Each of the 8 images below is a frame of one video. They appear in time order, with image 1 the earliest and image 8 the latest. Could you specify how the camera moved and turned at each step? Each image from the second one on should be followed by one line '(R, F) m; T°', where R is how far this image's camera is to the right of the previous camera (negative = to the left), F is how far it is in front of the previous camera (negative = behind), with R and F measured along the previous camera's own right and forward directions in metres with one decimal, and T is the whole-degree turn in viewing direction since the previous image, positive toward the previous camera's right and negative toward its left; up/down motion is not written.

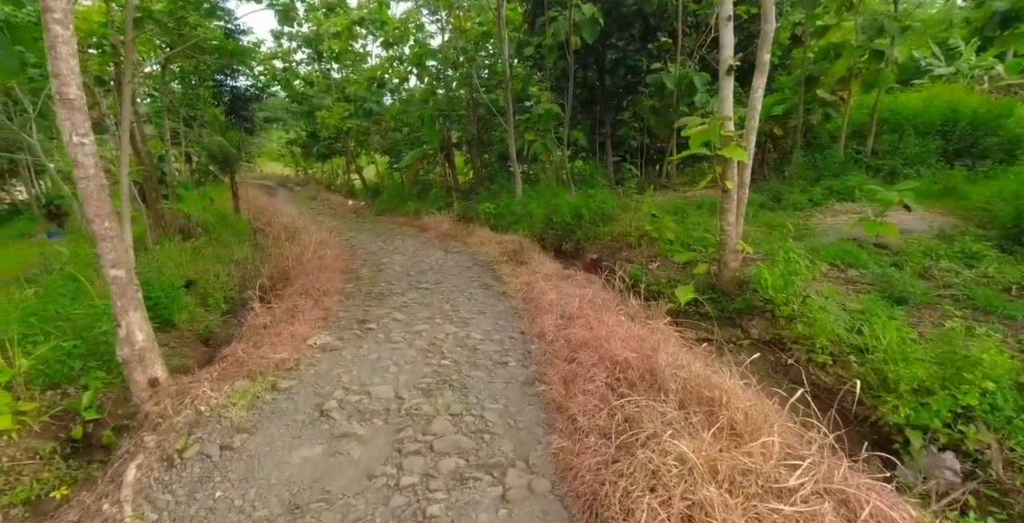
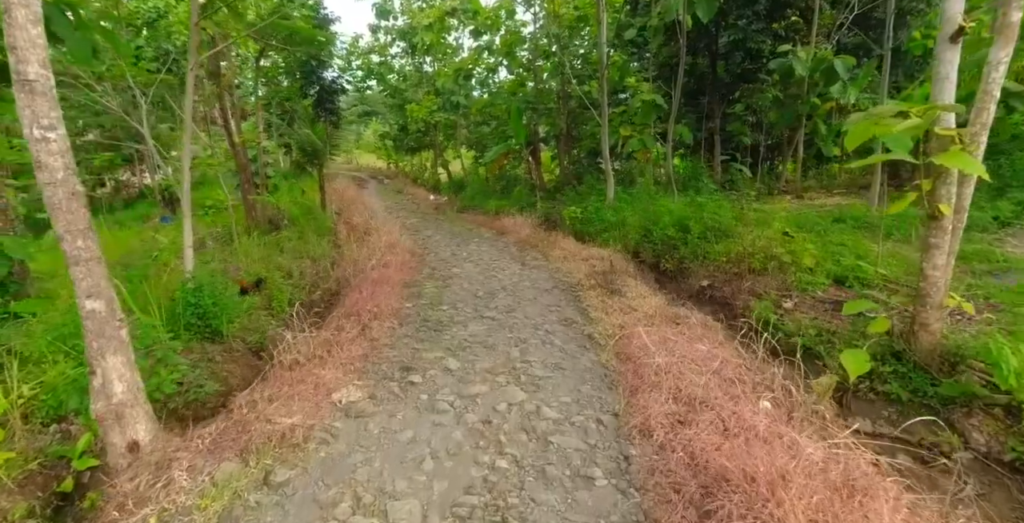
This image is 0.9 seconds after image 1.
(-0.1, +0.9) m; -9°
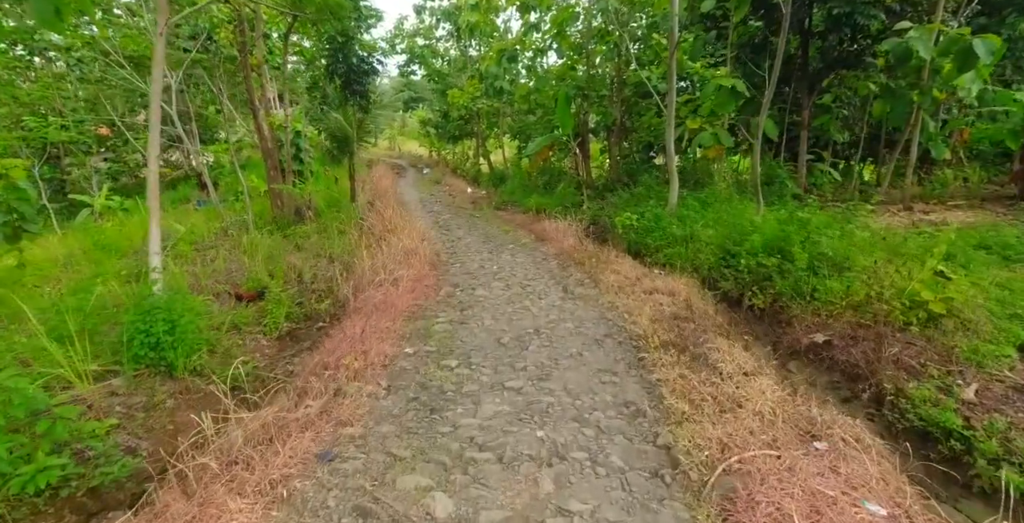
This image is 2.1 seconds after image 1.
(0.0, +1.2) m; -4°
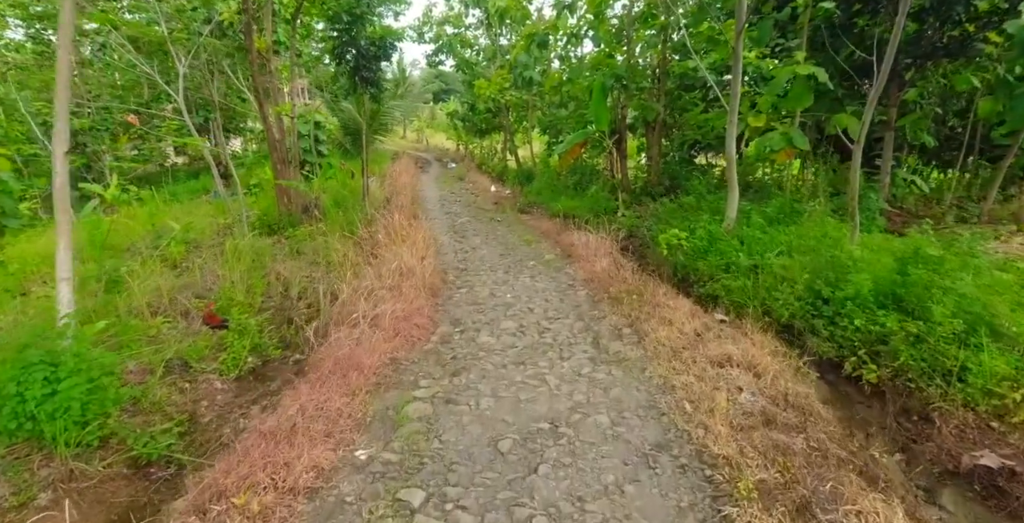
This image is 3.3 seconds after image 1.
(+0.1, +1.1) m; -3°
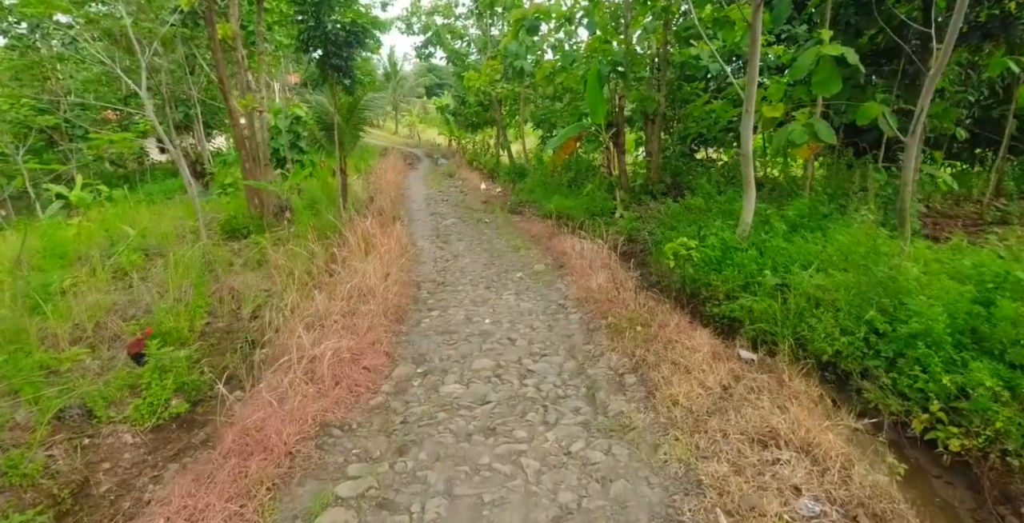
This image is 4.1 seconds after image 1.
(+0.1, +0.7) m; 0°
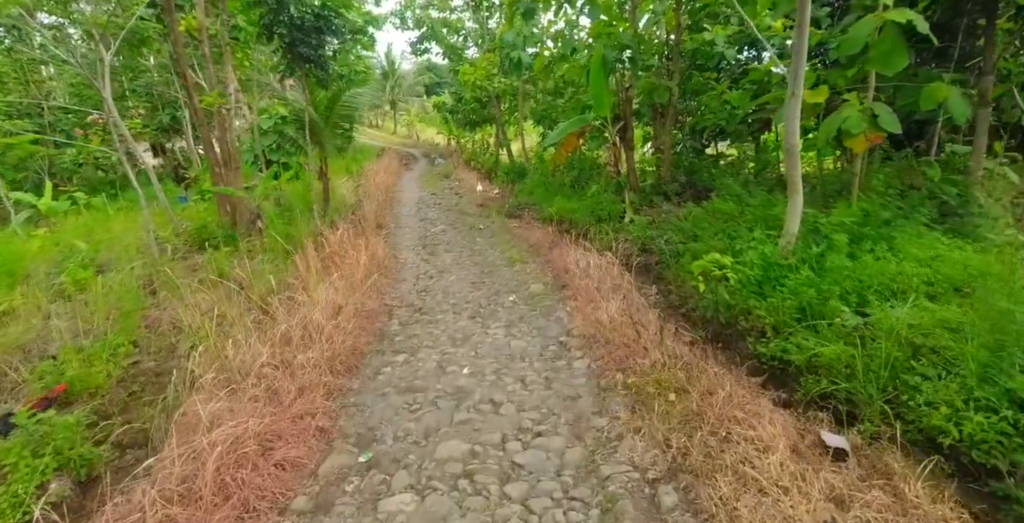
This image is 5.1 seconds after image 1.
(+0.1, +0.9) m; 0°
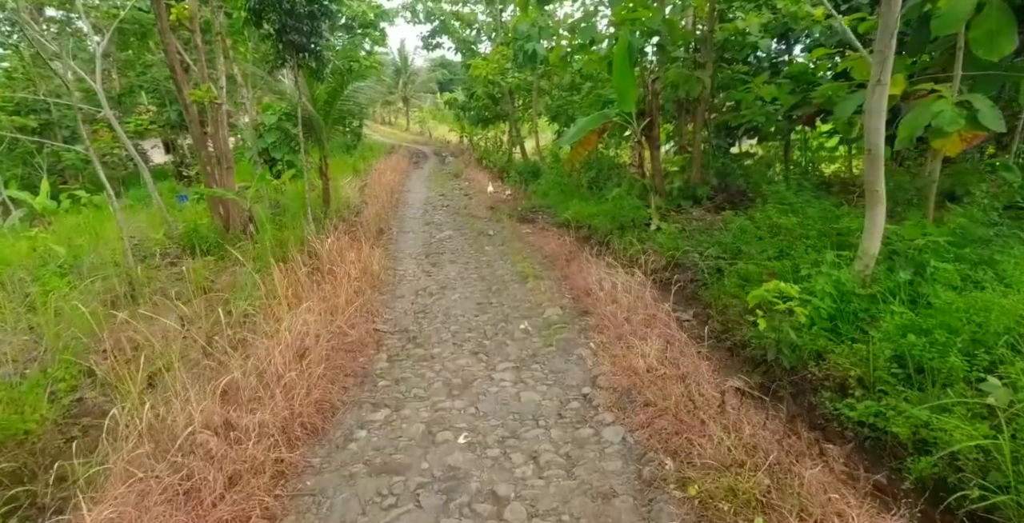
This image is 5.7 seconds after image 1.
(0.0, +0.7) m; -1°
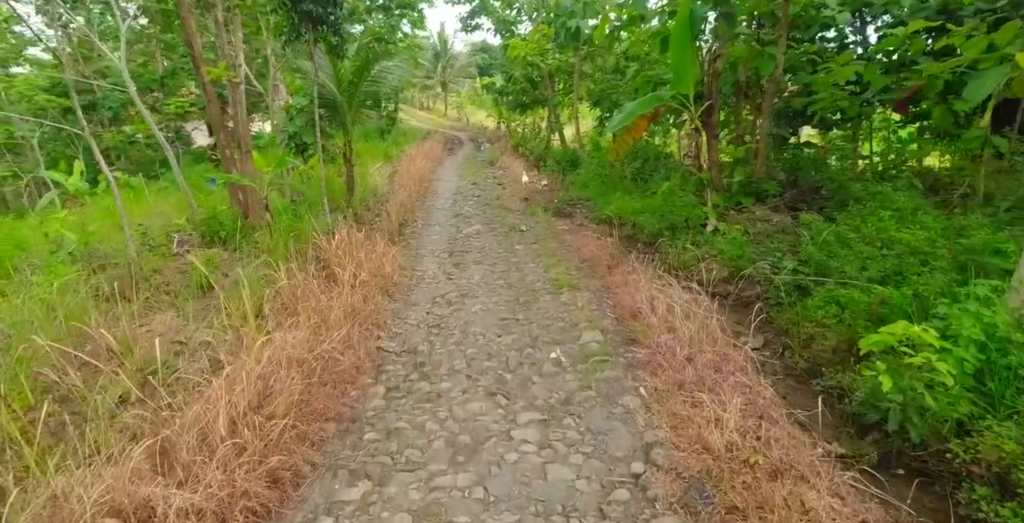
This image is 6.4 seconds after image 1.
(0.0, +0.7) m; -4°
